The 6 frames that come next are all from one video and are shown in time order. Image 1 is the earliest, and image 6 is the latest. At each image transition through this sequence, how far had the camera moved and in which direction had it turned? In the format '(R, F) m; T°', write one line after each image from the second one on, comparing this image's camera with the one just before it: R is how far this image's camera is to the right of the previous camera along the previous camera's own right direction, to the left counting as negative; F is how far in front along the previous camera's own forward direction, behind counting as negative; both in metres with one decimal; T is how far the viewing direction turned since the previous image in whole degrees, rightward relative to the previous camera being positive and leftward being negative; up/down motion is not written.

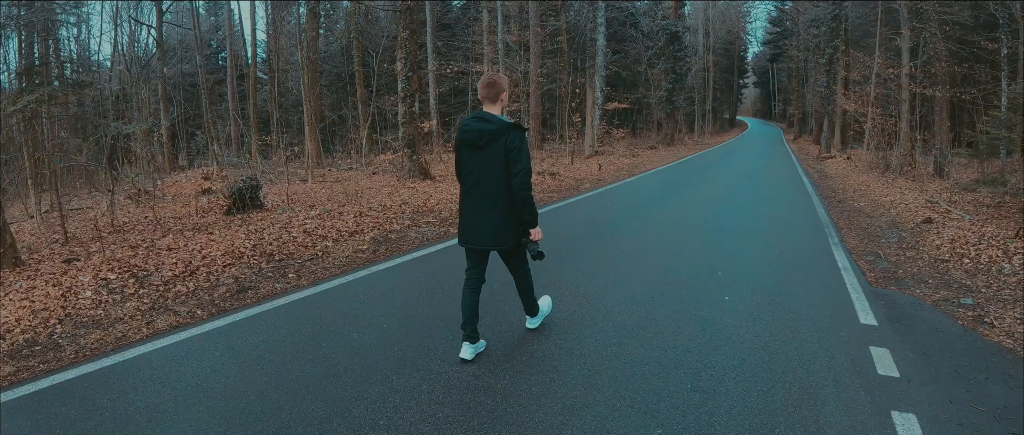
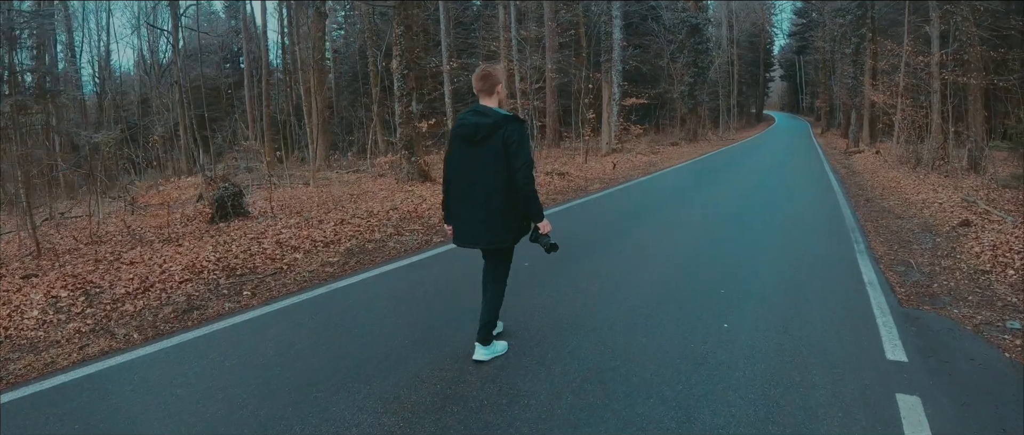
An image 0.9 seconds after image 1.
(+0.4, +0.7) m; -2°
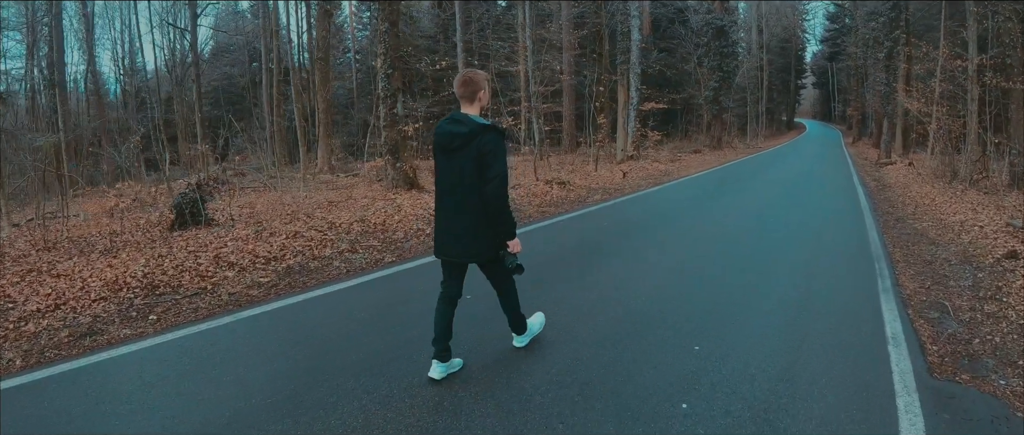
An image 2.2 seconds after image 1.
(+0.6, +0.9) m; -2°
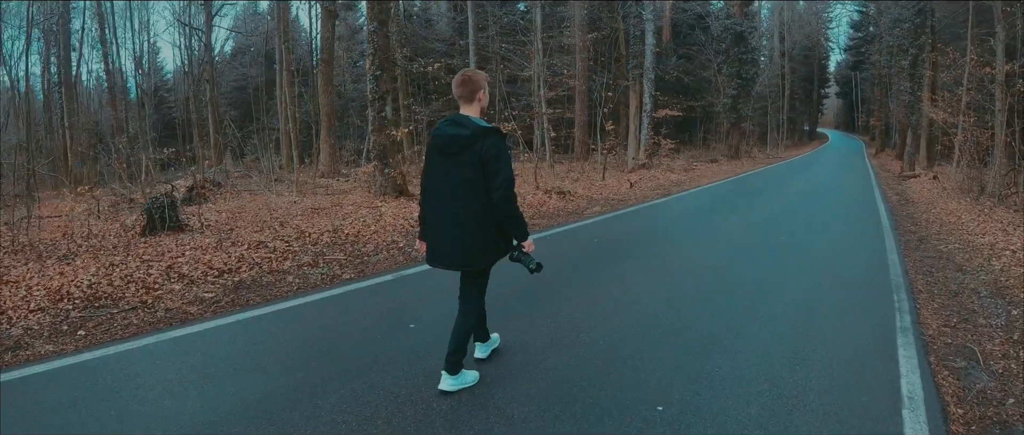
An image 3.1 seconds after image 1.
(+0.4, +0.6) m; -2°
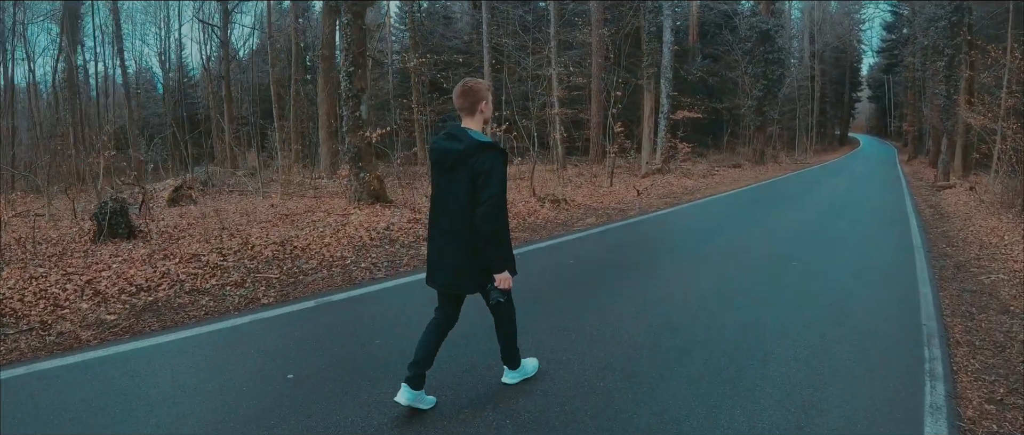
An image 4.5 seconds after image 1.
(+0.6, +0.8) m; -2°
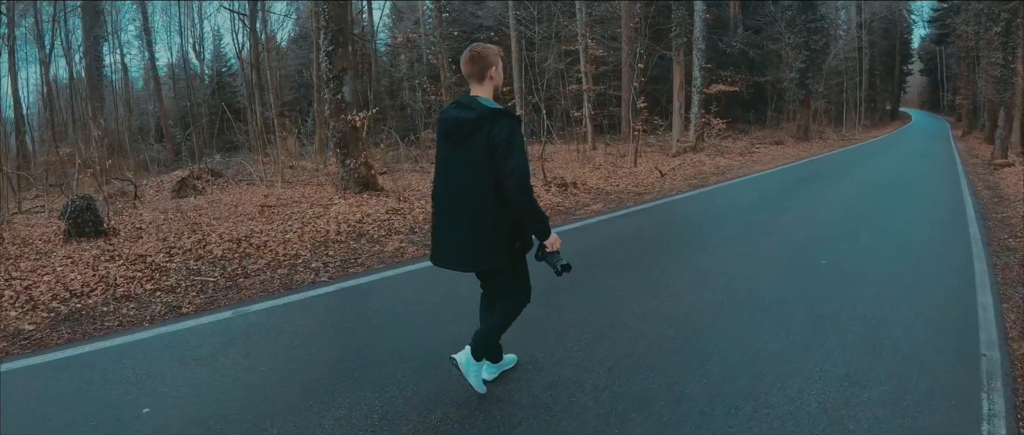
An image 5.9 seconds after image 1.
(+0.5, +0.8) m; -3°
